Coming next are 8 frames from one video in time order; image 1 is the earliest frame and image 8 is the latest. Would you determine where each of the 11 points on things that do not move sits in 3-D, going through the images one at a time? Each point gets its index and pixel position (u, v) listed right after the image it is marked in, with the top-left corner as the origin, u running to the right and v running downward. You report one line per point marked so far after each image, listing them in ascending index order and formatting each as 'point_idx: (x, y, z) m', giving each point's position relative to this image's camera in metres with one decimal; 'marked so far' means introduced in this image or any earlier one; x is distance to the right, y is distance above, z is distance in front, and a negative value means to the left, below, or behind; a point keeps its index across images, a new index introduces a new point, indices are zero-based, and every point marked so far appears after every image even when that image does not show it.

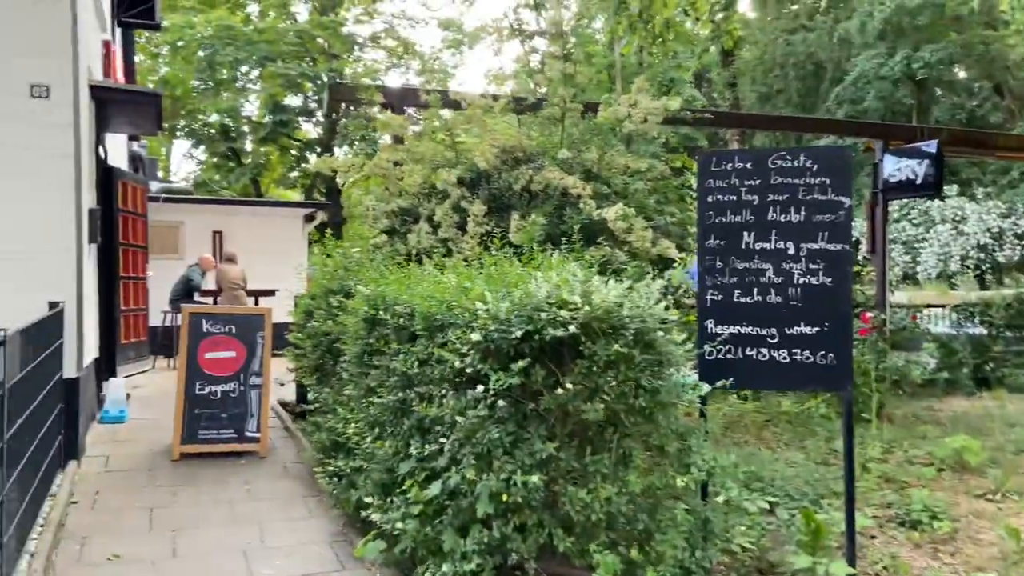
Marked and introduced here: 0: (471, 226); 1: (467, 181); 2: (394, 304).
0: (-0.5, +0.6, +7.9) m
1: (-0.5, +1.2, +8.5) m
2: (-0.8, -0.1, +5.4) m
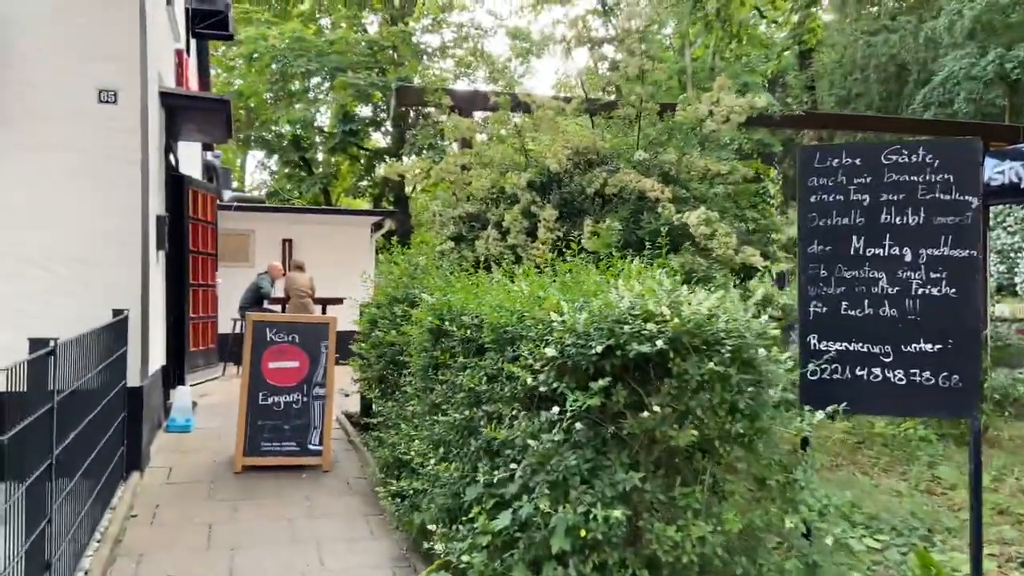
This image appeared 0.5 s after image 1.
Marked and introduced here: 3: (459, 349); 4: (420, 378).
0: (+0.3, +0.5, +7.5) m
1: (+0.2, +1.1, +8.1) m
2: (-0.3, -0.2, +5.0) m
3: (-0.4, -0.4, +5.0) m
4: (-0.7, -0.7, +5.7) m
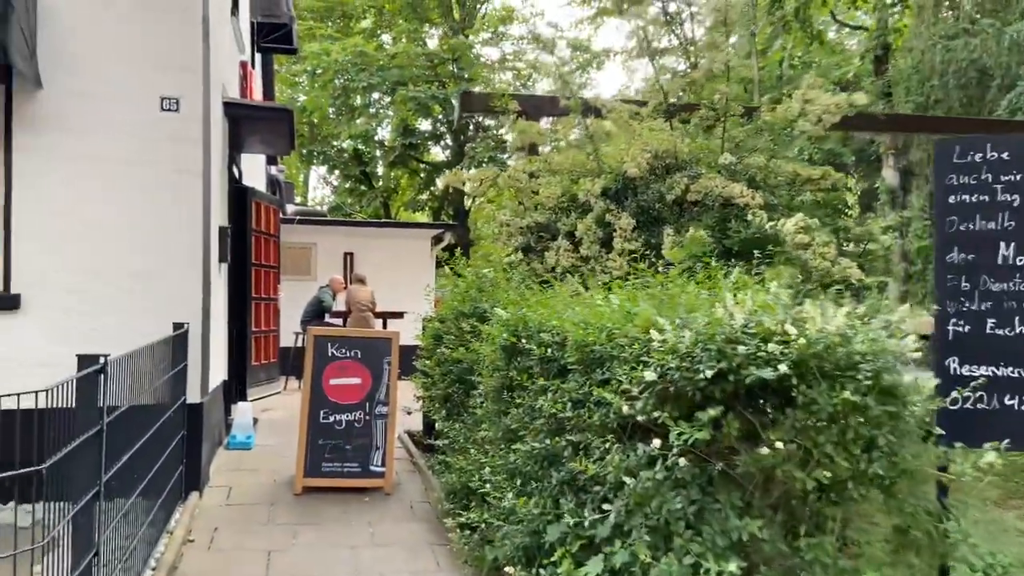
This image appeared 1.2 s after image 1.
0: (+0.9, +0.4, +7.0) m
1: (+1.0, +0.9, +7.6) m
2: (+0.2, -0.2, +4.6) m
3: (+0.1, -0.5, +4.5) m
4: (-0.1, -0.7, +5.2) m
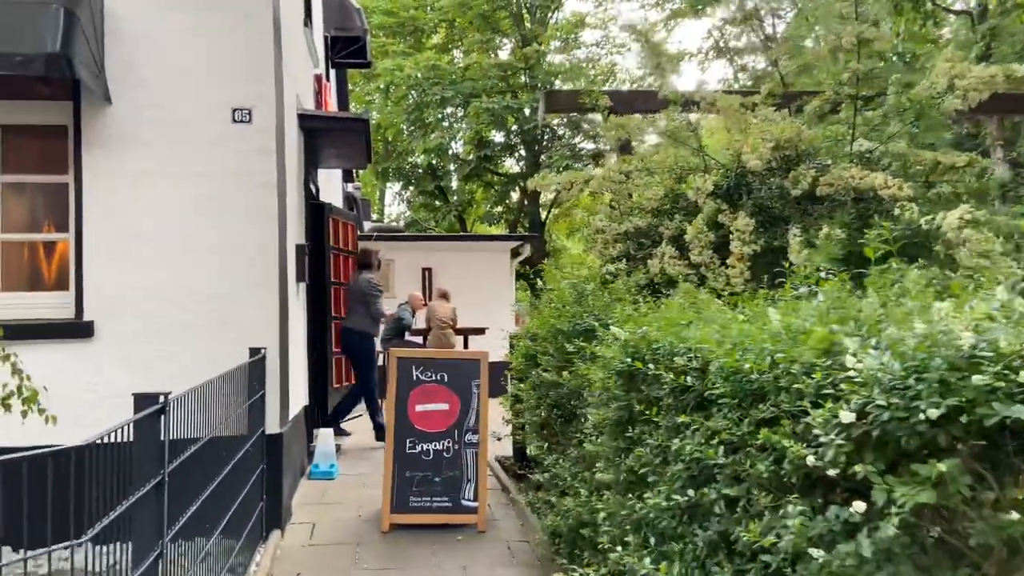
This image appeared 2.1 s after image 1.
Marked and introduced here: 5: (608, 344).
0: (+1.7, +0.3, +6.1) m
1: (+1.8, +0.8, +6.7) m
2: (+0.8, -0.3, +3.8) m
3: (+0.7, -0.5, +3.7) m
4: (+0.5, -0.8, +4.4) m
5: (+0.6, -0.3, +4.5) m
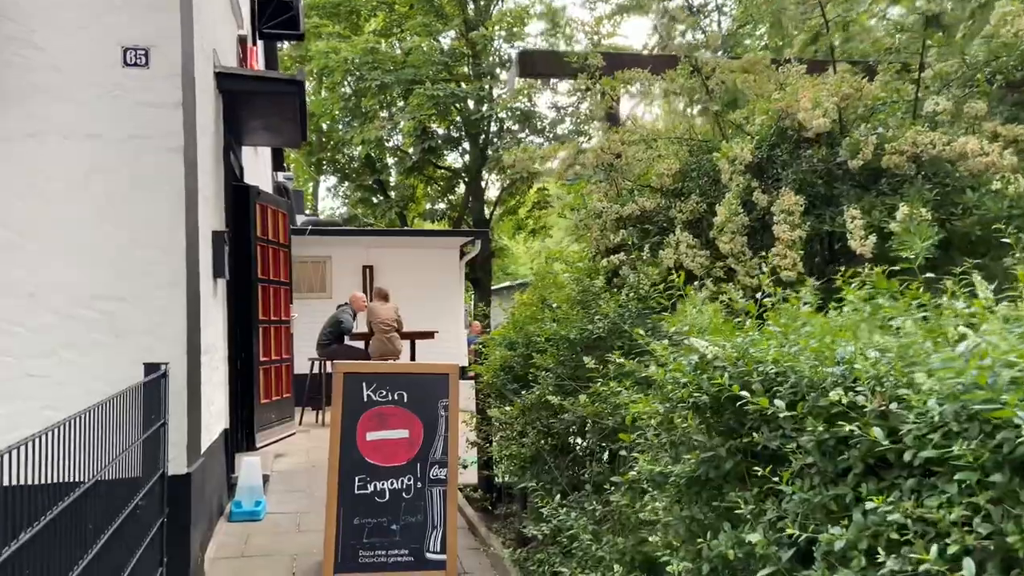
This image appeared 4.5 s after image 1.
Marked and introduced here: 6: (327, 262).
0: (+1.7, +0.4, +4.8) m
1: (+1.7, +0.9, +5.4) m
2: (+0.9, -0.3, +2.4) m
3: (+0.8, -0.5, +2.3) m
4: (+0.6, -0.8, +3.0) m
5: (+0.6, -0.3, +3.1) m
6: (-3.6, +0.5, +15.1) m
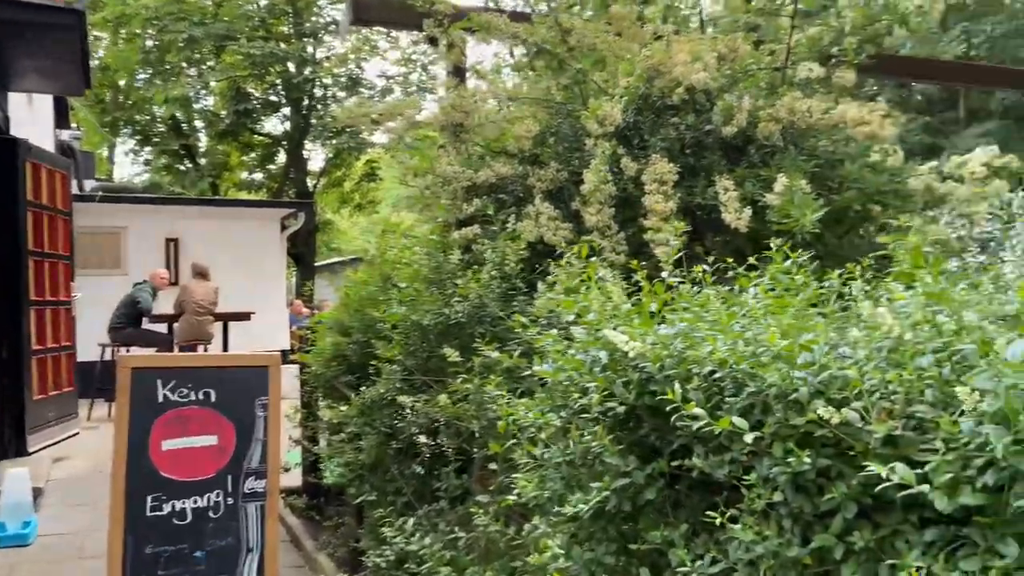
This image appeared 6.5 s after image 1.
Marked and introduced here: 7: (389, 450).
0: (+0.8, +0.5, +4.3) m
1: (+0.7, +1.0, +4.9) m
2: (+0.6, -0.2, +1.8) m
3: (+0.6, -0.5, +1.7) m
4: (+0.2, -0.7, +2.3) m
5: (+0.2, -0.2, +2.4) m
6: (-6.6, +0.9, +13.2) m
7: (-0.7, -0.9, +4.2) m
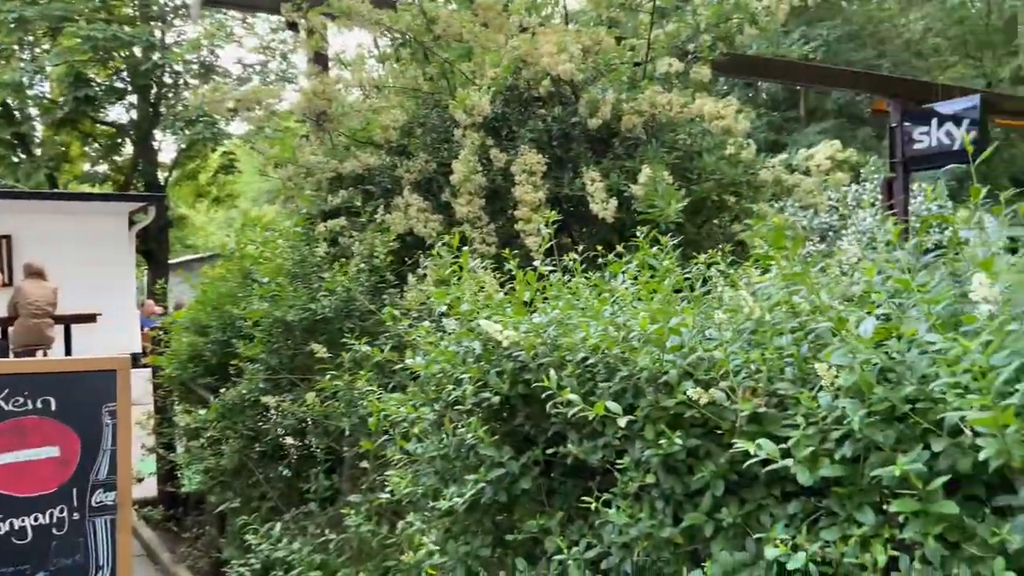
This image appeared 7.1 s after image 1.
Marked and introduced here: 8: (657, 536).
0: (+0.1, +0.5, +4.3) m
1: (-0.1, +1.1, +4.9) m
2: (+0.3, -0.2, +1.8) m
3: (+0.3, -0.4, +1.7) m
4: (-0.2, -0.7, +2.3) m
5: (-0.2, -0.2, +2.3) m
6: (-8.7, +0.9, +11.8) m
7: (-1.3, -0.9, +4.0) m
8: (+0.3, -0.5, +1.7) m
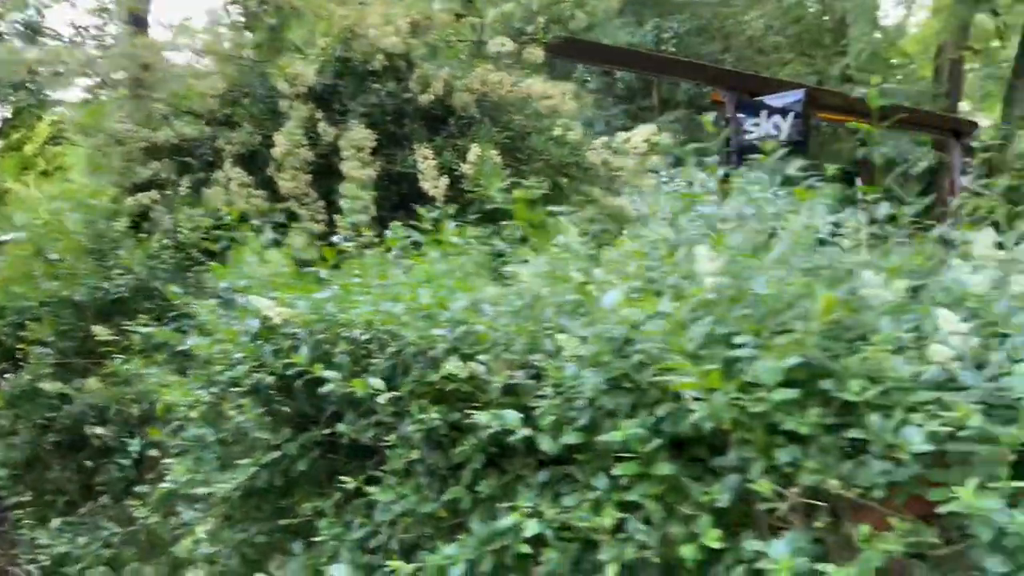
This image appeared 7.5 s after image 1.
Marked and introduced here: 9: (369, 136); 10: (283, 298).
0: (-0.9, +0.6, +4.2) m
1: (-1.2, +1.2, +4.7) m
2: (-0.2, -0.1, +1.8) m
3: (-0.2, -0.4, +1.7) m
4: (-0.8, -0.6, +2.2) m
5: (-0.8, -0.1, +2.2) m
6: (-10.7, +1.2, +10.2) m
7: (-2.2, -0.8, +3.7) m
8: (-0.2, -0.5, +1.7) m
9: (-0.8, +0.8, +4.2) m
10: (-0.6, 0.0, +2.2) m
